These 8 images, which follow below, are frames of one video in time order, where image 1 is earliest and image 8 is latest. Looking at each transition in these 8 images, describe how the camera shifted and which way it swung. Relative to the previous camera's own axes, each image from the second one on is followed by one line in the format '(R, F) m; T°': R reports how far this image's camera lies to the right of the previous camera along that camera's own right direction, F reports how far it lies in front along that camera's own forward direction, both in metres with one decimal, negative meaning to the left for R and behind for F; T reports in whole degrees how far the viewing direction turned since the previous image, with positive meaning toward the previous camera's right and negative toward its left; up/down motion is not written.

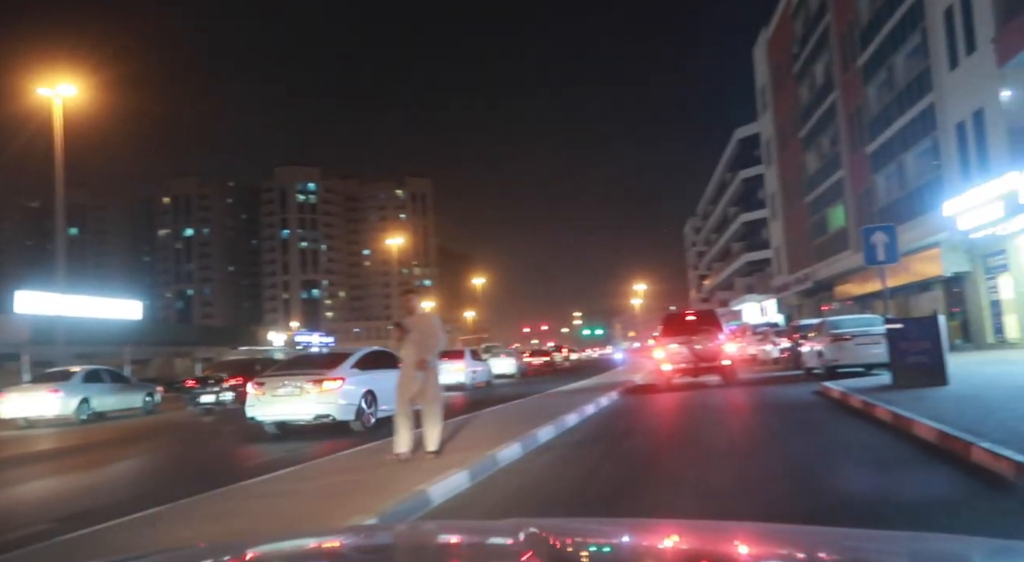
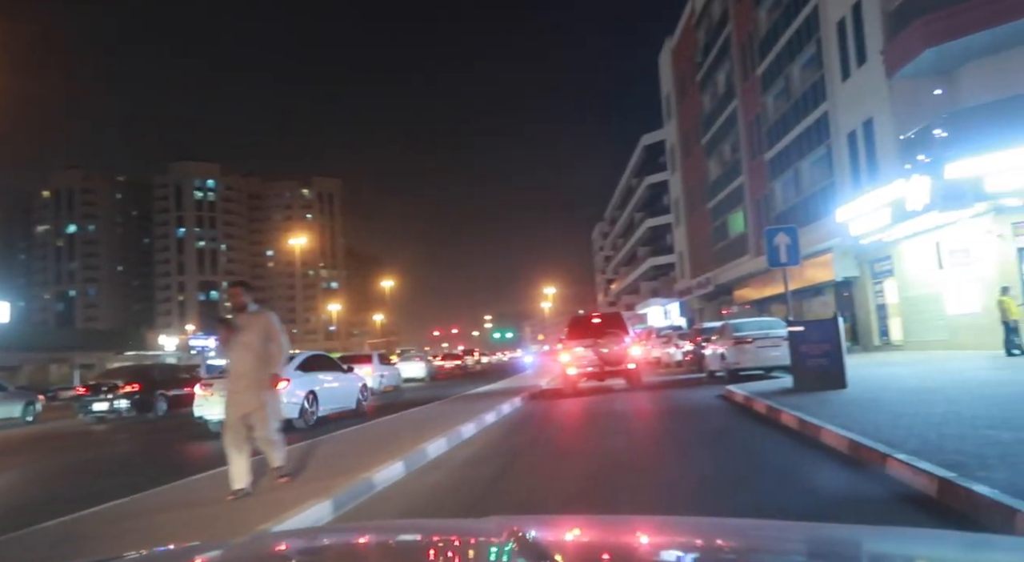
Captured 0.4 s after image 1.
(+0.1, +0.4) m; +7°
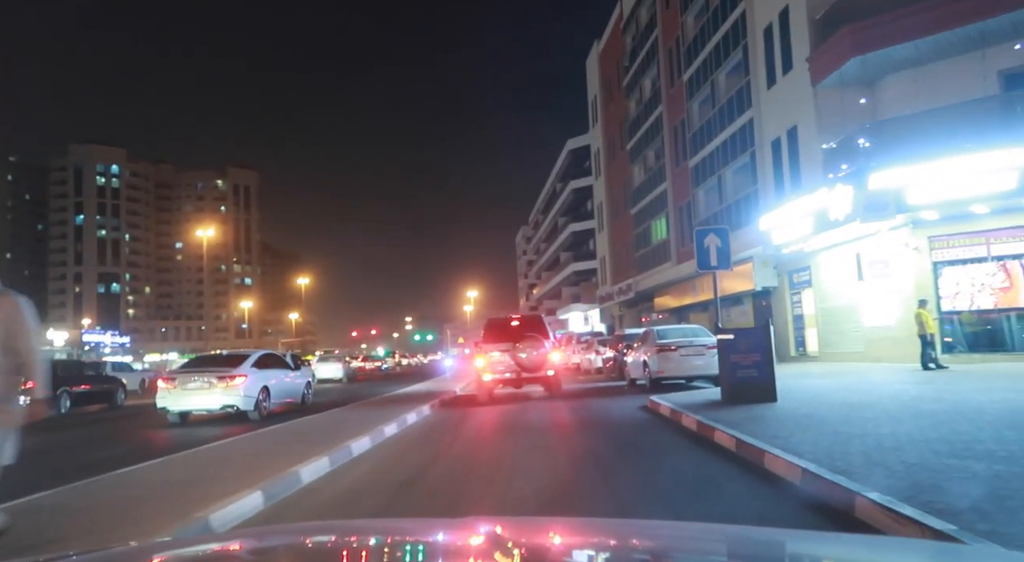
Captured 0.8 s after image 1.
(+0.1, +0.8) m; +6°
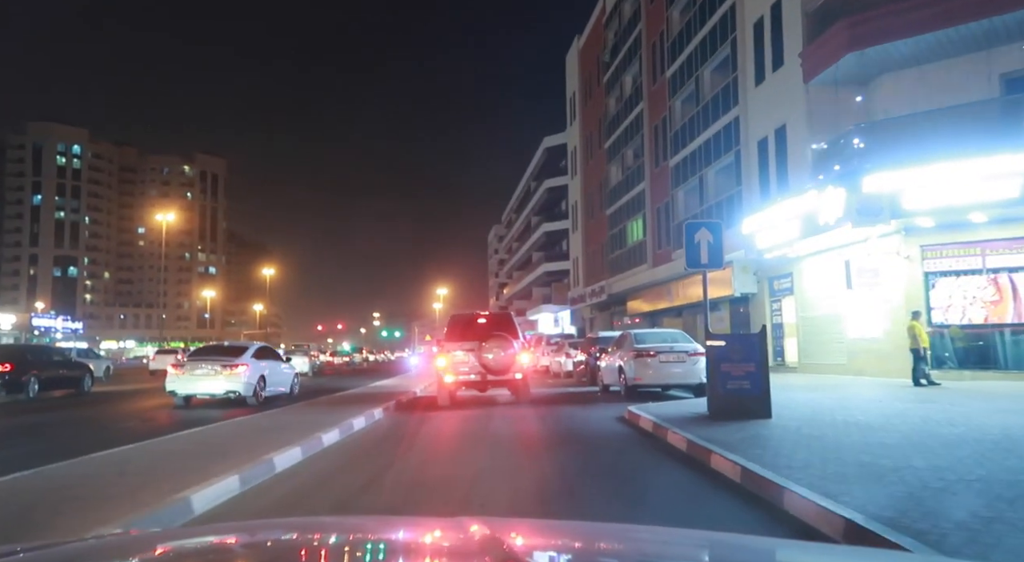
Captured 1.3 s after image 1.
(0.0, +0.9) m; +2°
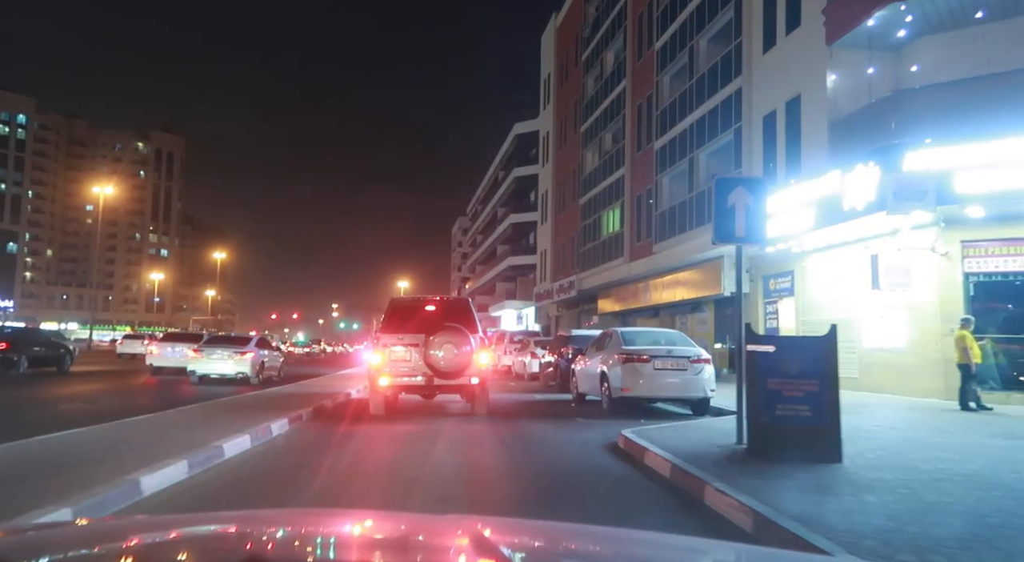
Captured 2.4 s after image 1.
(0.0, +2.2) m; +3°
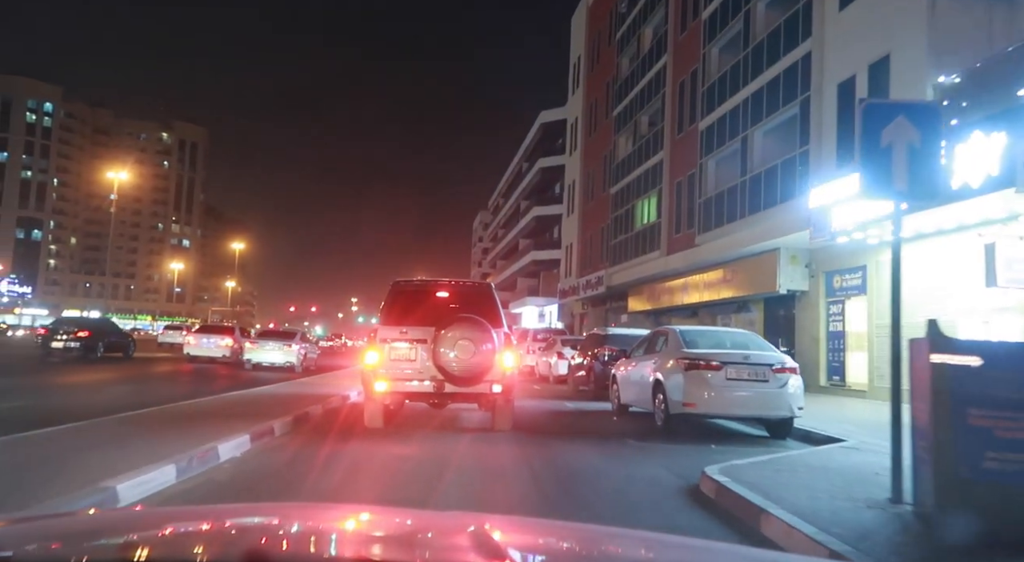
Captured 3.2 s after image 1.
(-0.1, +1.7) m; -2°
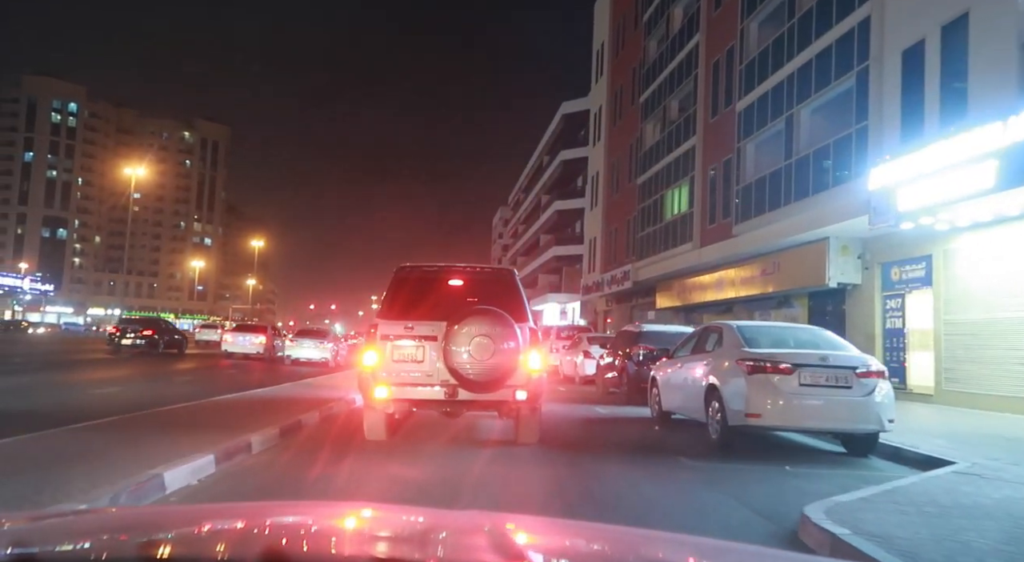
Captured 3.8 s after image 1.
(-0.1, +1.0) m; -2°
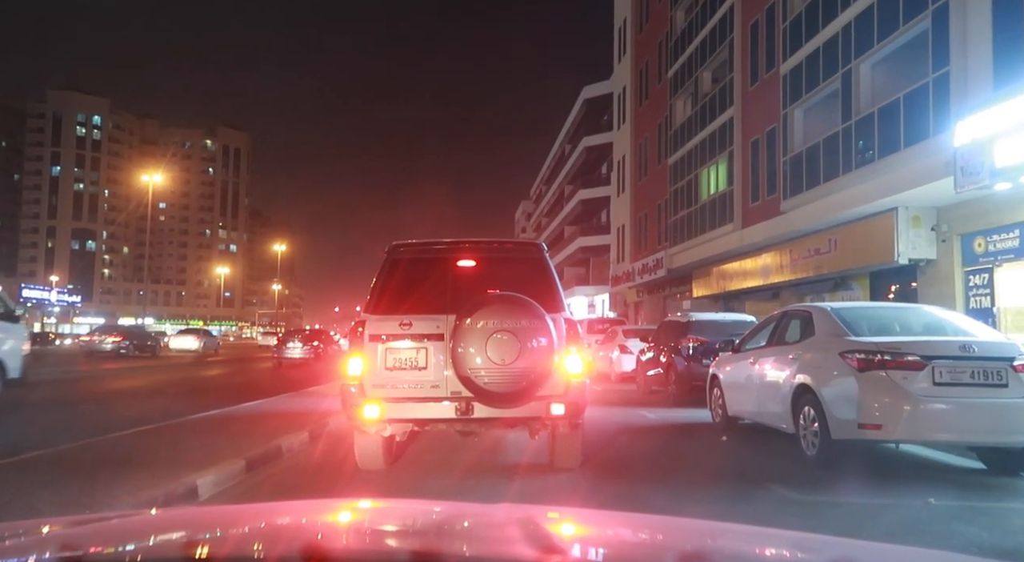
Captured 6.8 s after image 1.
(0.0, +1.3) m; -2°
